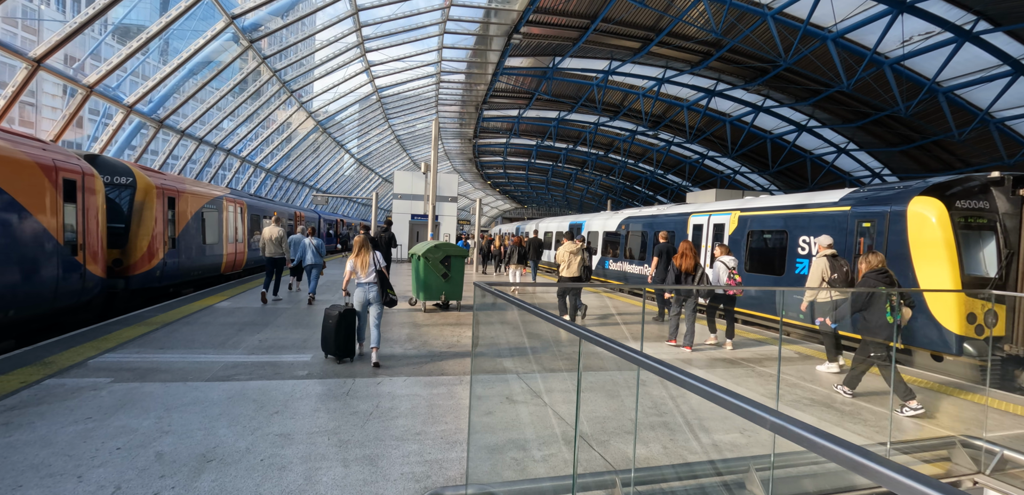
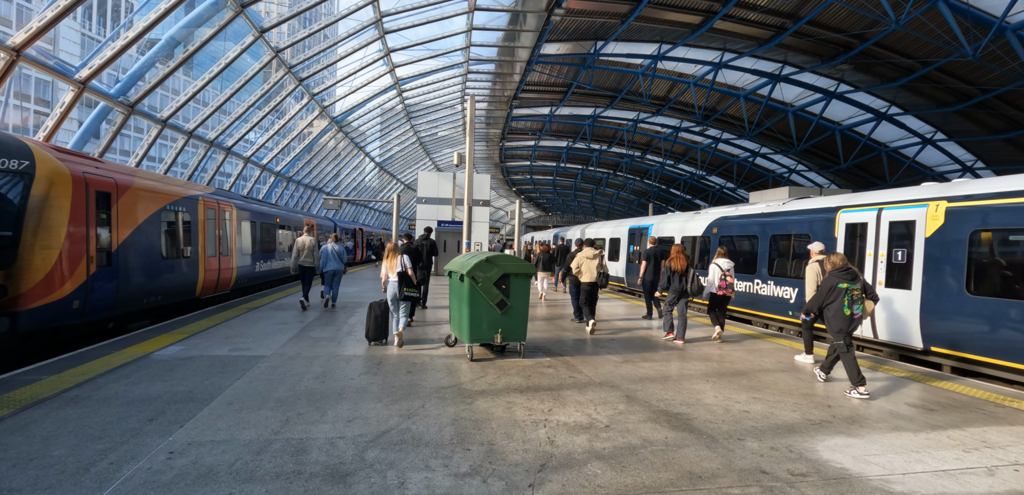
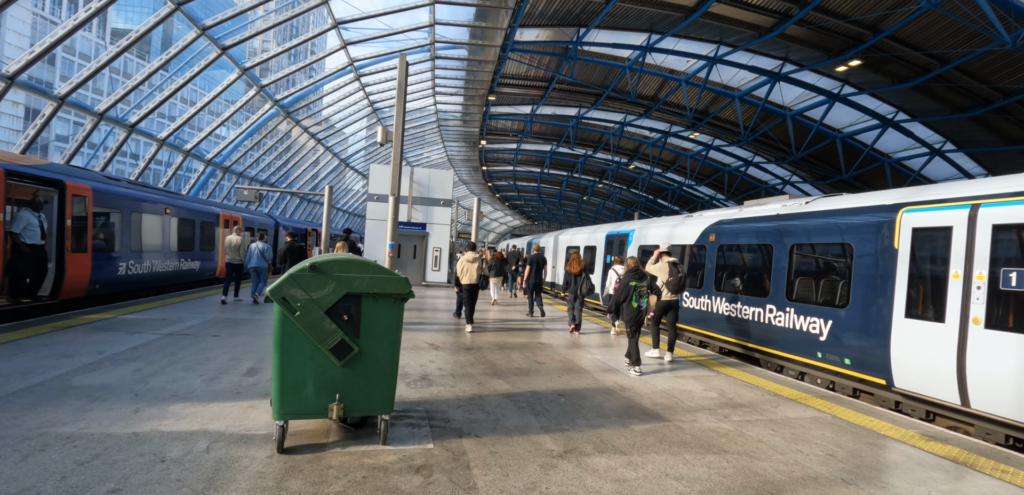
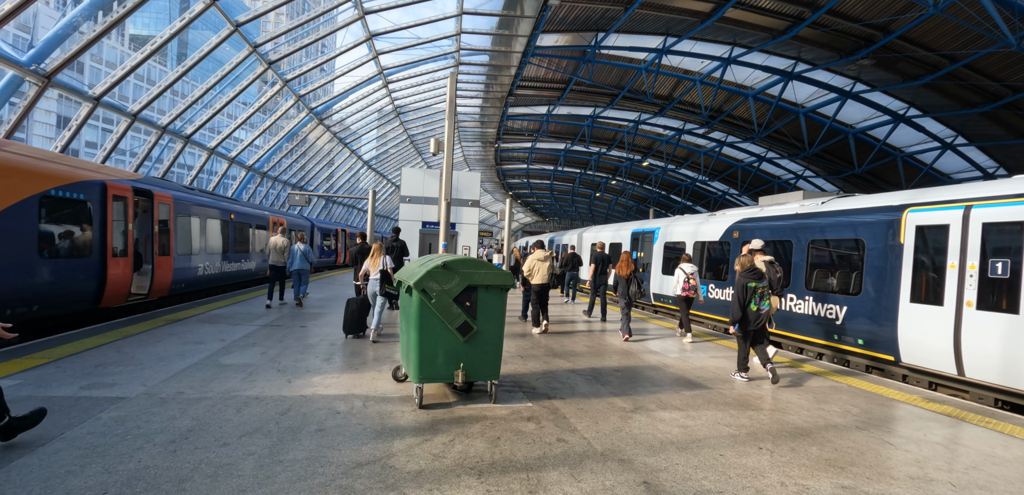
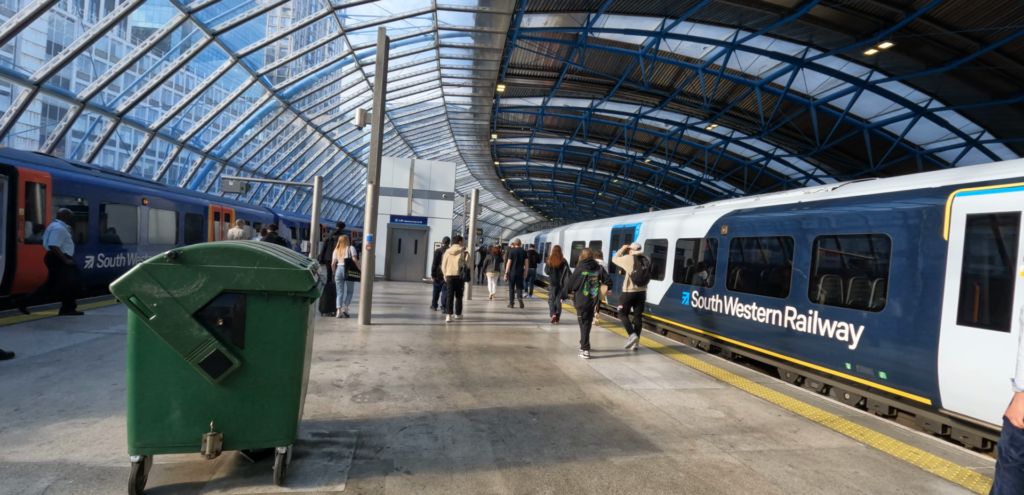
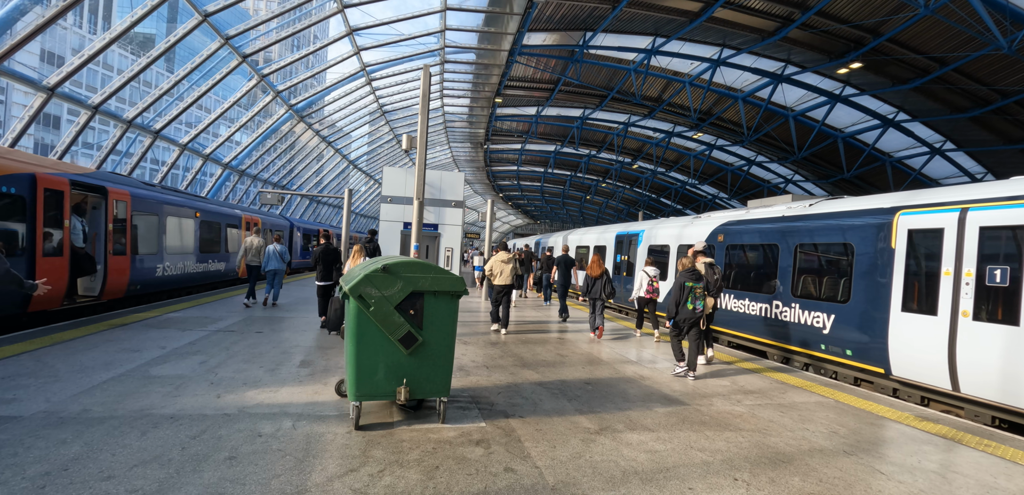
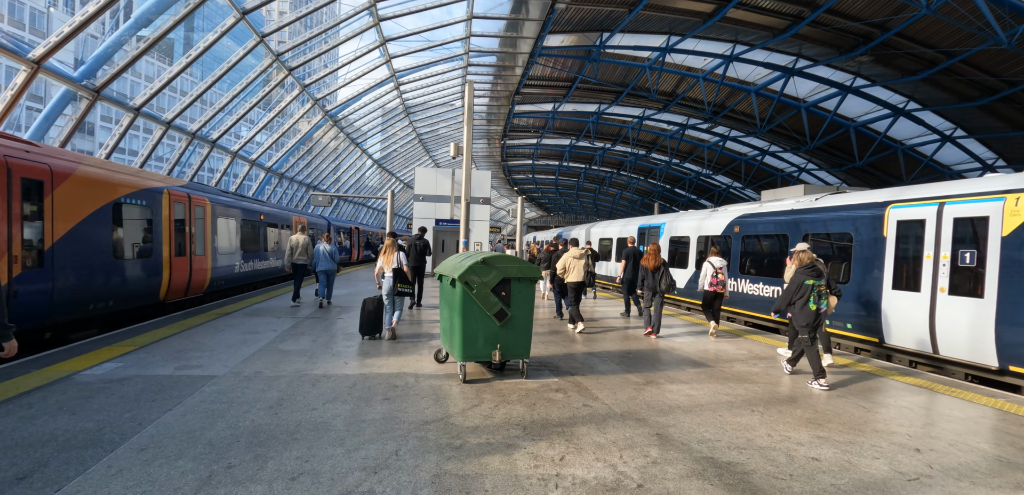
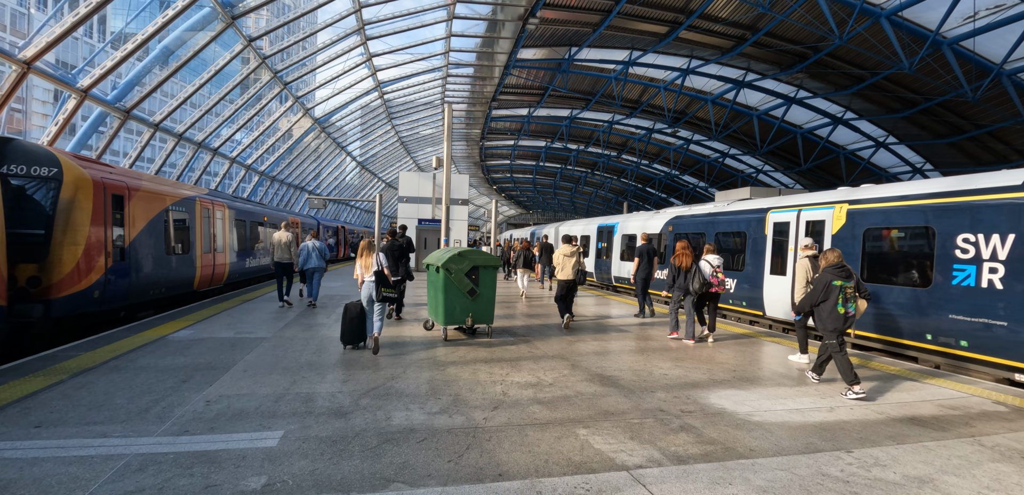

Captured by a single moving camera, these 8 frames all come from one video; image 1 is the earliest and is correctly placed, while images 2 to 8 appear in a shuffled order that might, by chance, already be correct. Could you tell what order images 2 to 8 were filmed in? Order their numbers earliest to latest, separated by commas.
8, 2, 7, 4, 6, 3, 5
